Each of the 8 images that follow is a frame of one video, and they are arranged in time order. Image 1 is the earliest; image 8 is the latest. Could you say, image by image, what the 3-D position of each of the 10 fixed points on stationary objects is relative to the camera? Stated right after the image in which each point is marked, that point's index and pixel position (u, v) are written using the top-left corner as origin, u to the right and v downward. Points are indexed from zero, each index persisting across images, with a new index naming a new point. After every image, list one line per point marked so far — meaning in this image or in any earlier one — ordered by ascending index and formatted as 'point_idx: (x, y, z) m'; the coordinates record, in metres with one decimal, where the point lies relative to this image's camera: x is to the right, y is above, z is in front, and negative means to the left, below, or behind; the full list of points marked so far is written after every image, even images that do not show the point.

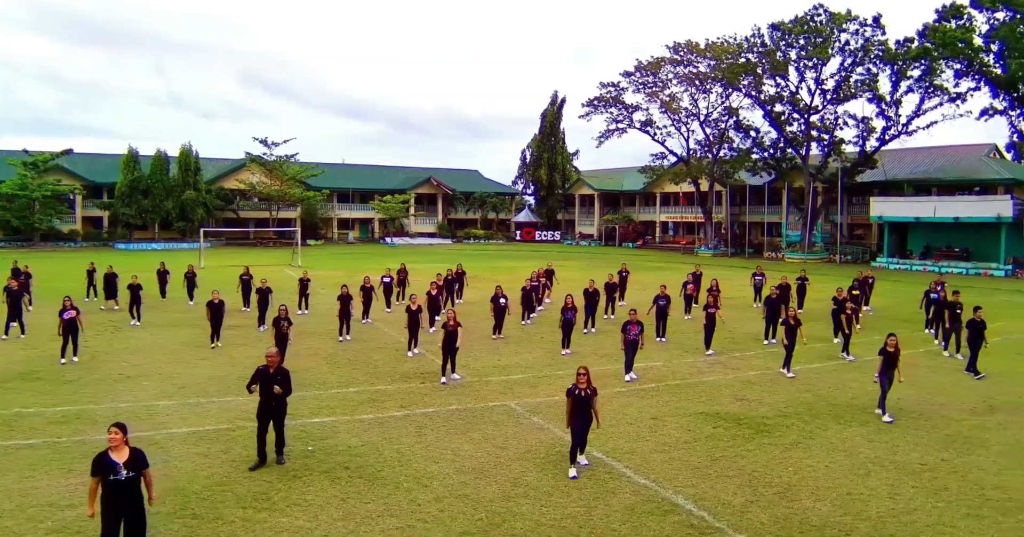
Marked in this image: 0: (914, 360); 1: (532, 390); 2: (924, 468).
0: (+9.7, -2.2, +15.9) m
1: (+0.4, -2.4, +13.1) m
2: (+6.4, -3.1, +10.0) m
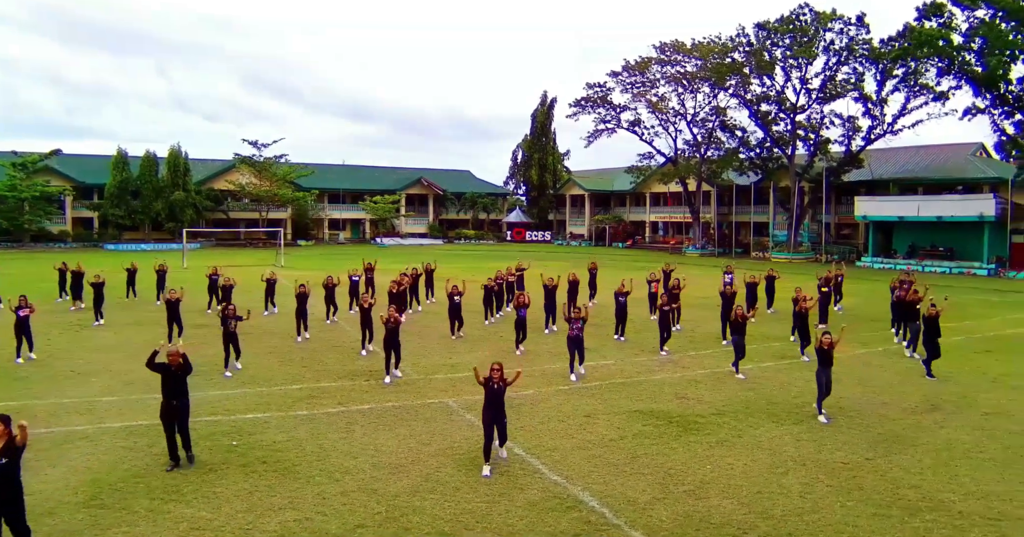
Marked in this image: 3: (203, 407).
0: (+8.6, -2.2, +15.8) m
1: (-0.8, -2.4, +13.2) m
2: (+5.2, -3.1, +10.0) m
3: (-5.6, -2.5, +11.6) m
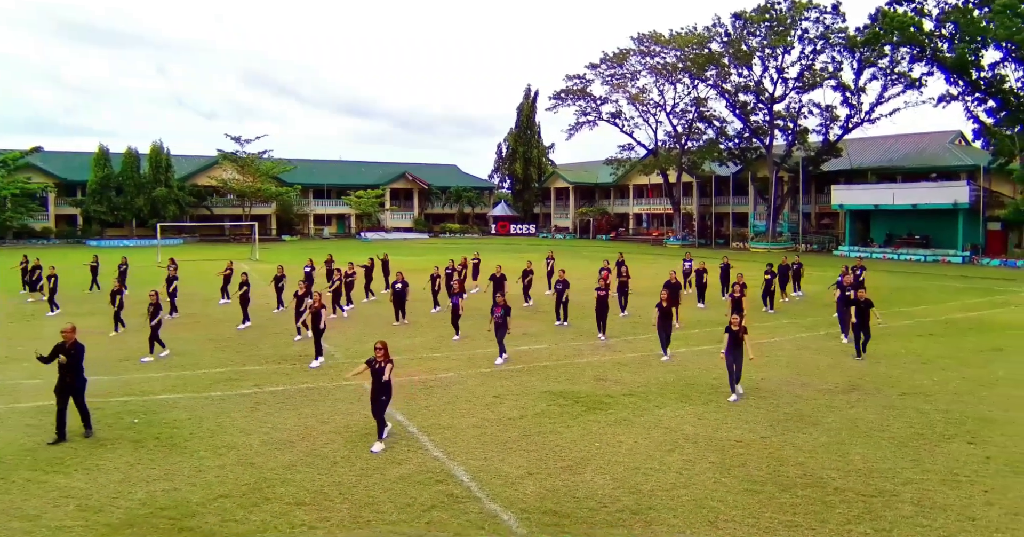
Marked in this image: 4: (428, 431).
0: (+7.0, -1.8, +15.6) m
1: (-2.4, -2.1, +13.3) m
2: (+3.5, -2.7, +9.9) m
3: (-7.2, -2.2, +11.9) m
4: (-1.3, -2.6, +10.3) m
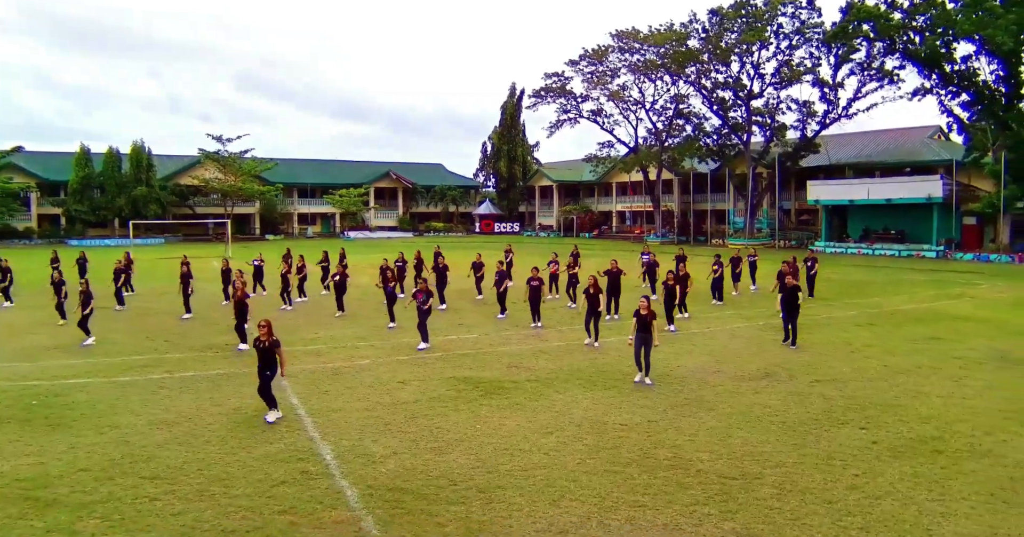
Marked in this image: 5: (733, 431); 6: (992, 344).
0: (+5.4, -1.6, +15.4) m
1: (-4.1, -1.8, +13.4) m
2: (+1.6, -2.4, +9.9) m
3: (-9.0, -2.0, +12.2) m
4: (-3.1, -2.3, +10.3) m
5: (+3.4, -2.5, +9.9) m
6: (+10.5, -1.6, +14.3) m
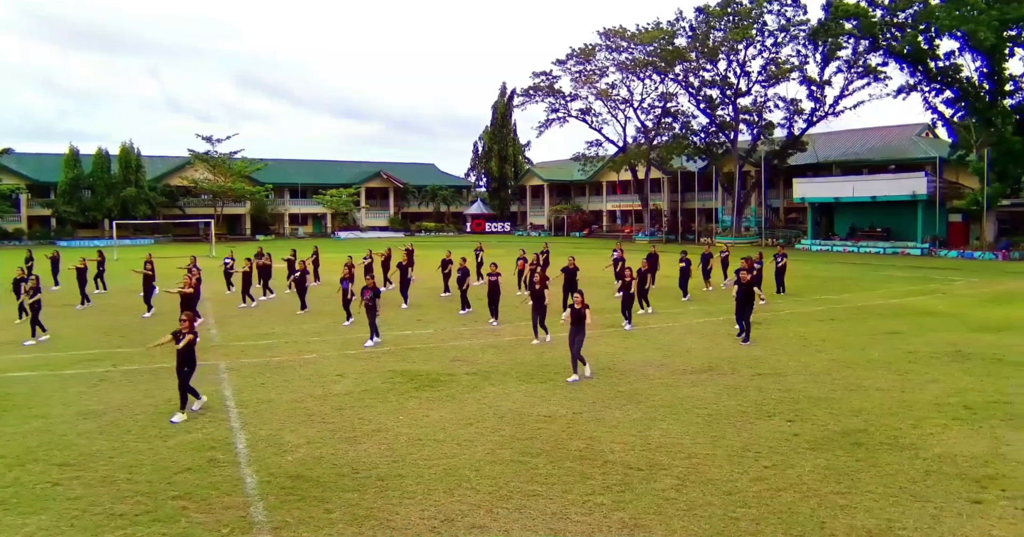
0: (+4.3, -1.5, +15.3) m
1: (-5.2, -1.7, +13.5) m
2: (+0.5, -2.3, +9.8) m
3: (-10.1, -1.9, +12.4) m
4: (-4.3, -2.2, +10.4) m
5: (+2.2, -2.3, +9.8) m
6: (+9.5, -1.5, +14.0) m
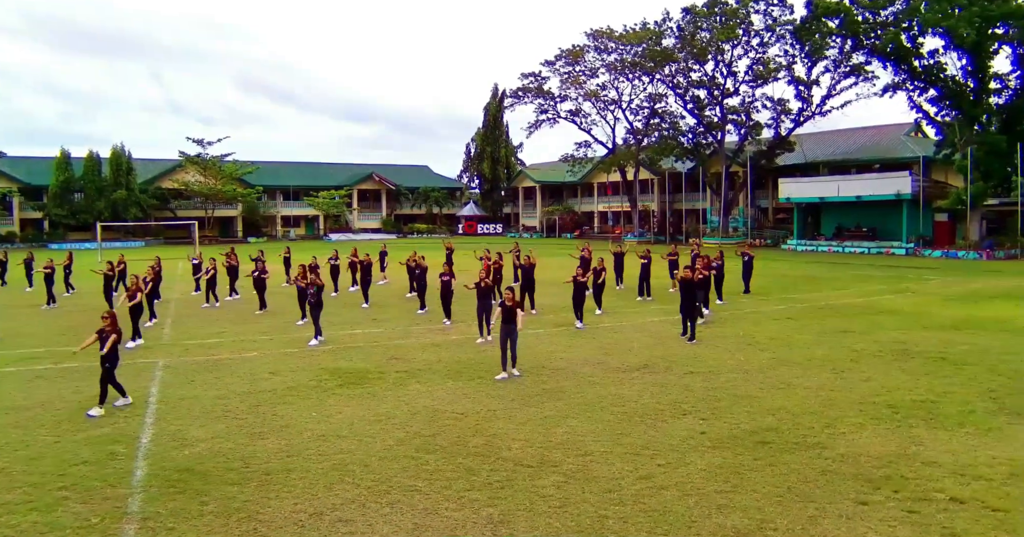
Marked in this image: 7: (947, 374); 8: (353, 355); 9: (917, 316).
0: (+3.1, -1.4, +15.2) m
1: (-6.4, -1.7, +13.7) m
2: (-0.9, -2.3, +9.8) m
3: (-11.4, -1.8, +12.7) m
4: (-5.6, -2.2, +10.6) m
5: (+0.8, -2.3, +9.7) m
6: (+8.2, -1.5, +13.7) m
7: (+7.7, -1.9, +11.5) m
8: (-3.2, -1.8, +13.1) m
9: (+9.7, -1.1, +15.6) m
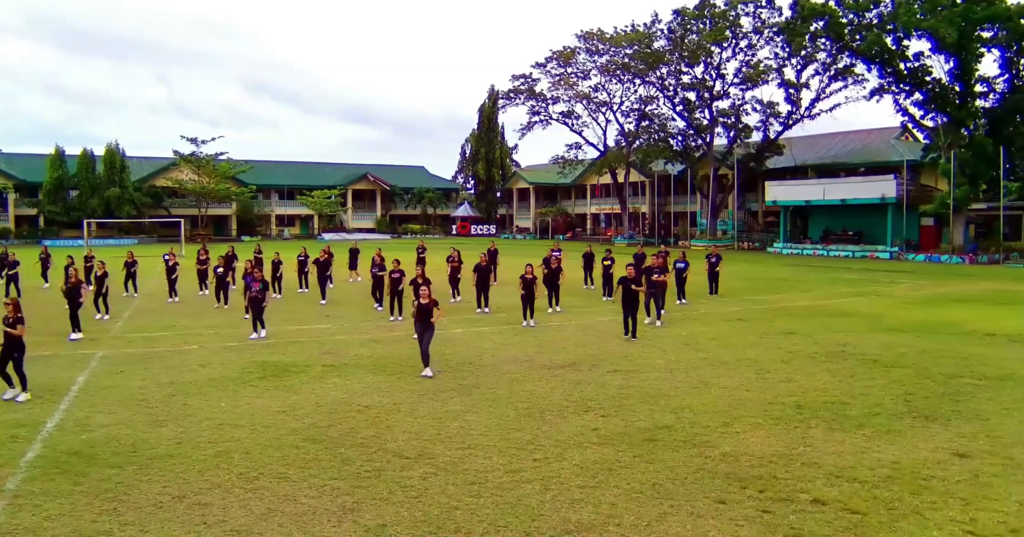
0: (+1.9, -1.4, +15.2) m
1: (-7.8, -1.6, +14.1) m
2: (-2.4, -2.2, +10.0) m
3: (-12.7, -1.6, +13.3) m
4: (-7.1, -2.0, +10.9) m
5: (-0.7, -2.2, +9.8) m
6: (+6.9, -1.5, +13.5) m
7: (+6.3, -1.9, +11.3) m
8: (-4.6, -1.7, +13.4) m
9: (+8.5, -1.2, +15.4) m
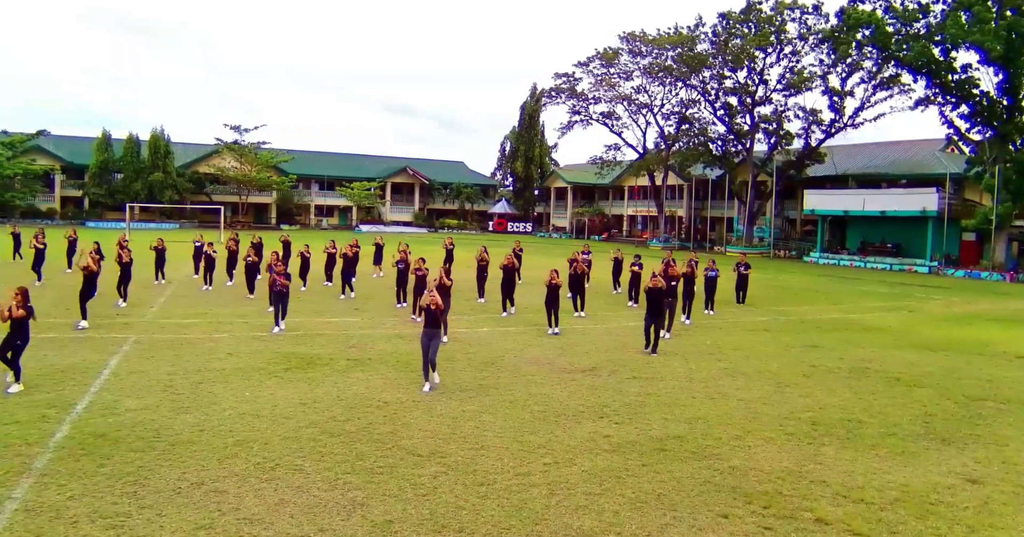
0: (+2.4, -1.5, +15.1) m
1: (-7.3, -1.3, +14.6) m
2: (-2.2, -2.2, +10.2) m
3: (-12.3, -1.2, +14.1) m
4: (-6.8, -1.8, +11.4) m
5: (-0.5, -2.3, +9.9) m
6: (+7.3, -1.8, +13.2) m
7: (+6.6, -2.2, +11.0) m
8: (-4.1, -1.5, +13.7) m
9: (+9.0, -1.6, +14.9) m
